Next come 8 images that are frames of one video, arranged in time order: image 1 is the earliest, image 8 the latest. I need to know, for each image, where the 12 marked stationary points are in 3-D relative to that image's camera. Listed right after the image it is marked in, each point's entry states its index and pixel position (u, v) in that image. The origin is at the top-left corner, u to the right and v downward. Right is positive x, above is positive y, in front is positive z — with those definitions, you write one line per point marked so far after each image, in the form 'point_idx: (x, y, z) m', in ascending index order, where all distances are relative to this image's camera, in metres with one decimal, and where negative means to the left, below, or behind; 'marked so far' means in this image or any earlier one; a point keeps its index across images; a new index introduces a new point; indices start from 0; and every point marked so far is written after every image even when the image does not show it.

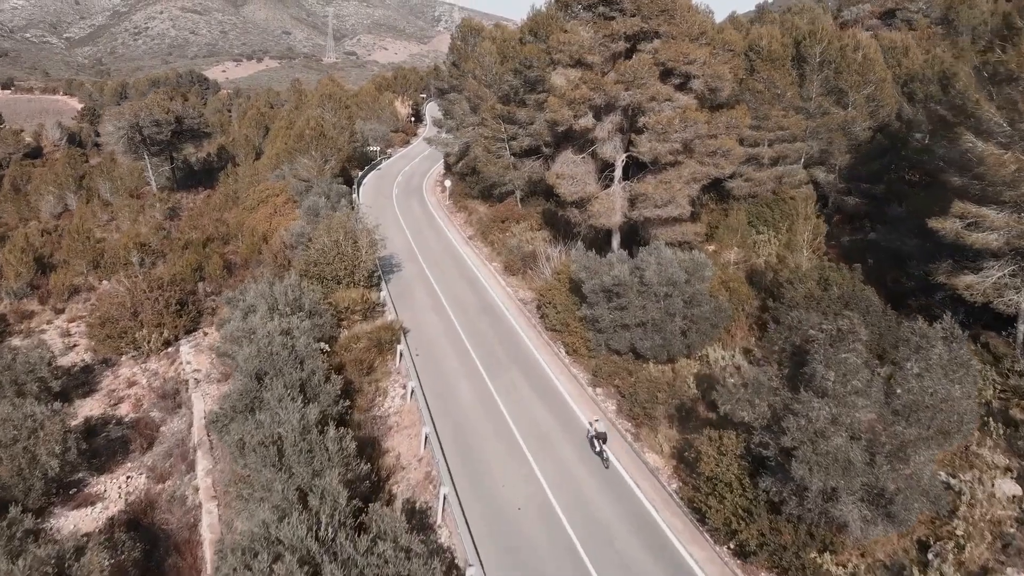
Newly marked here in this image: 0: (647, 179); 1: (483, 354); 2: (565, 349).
0: (+3.4, +2.8, +19.8) m
1: (-0.8, -1.4, +18.5) m
2: (+1.3, -1.5, +18.2) m
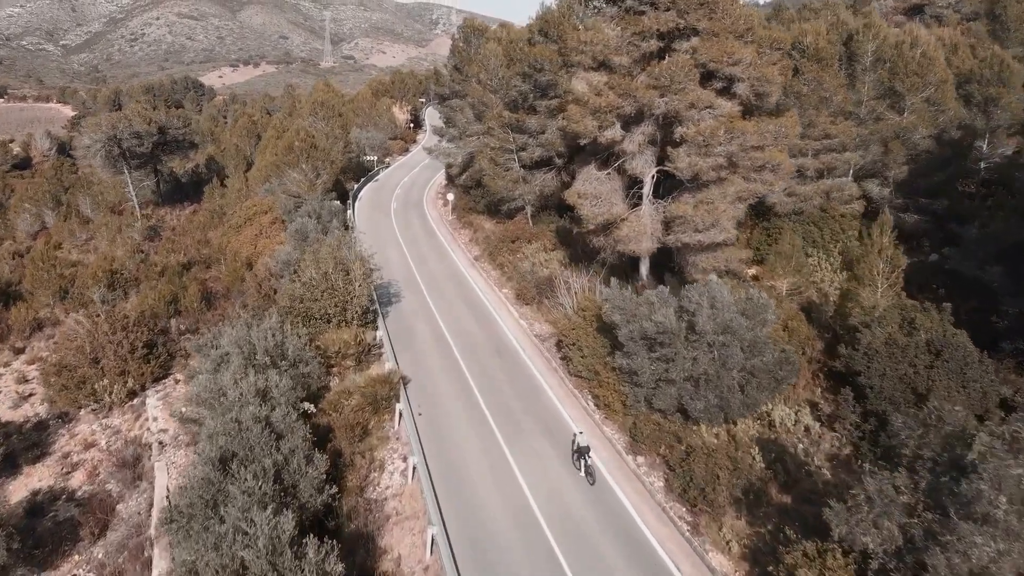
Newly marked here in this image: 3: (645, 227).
0: (+3.8, +1.9, +17.1) m
1: (-0.4, -2.3, +15.7) m
2: (+1.7, -2.3, +15.5) m
3: (+3.0, +1.4, +17.3) m
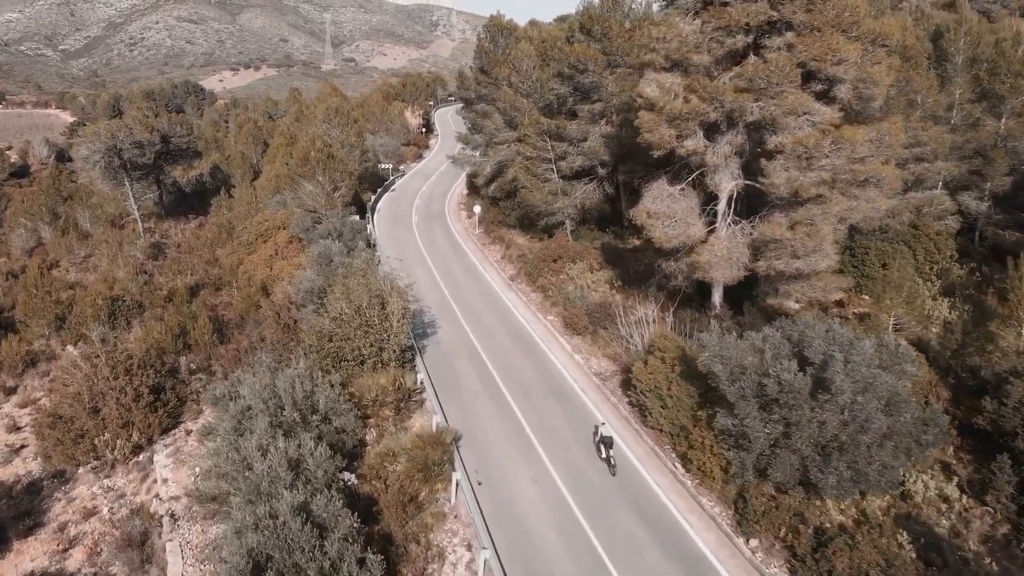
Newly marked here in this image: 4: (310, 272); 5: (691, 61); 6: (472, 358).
0: (+5.0, +1.3, +14.7) m
1: (+0.8, -3.0, +13.4) m
2: (+2.9, -3.0, +13.1) m
3: (+4.2, +0.7, +15.0) m
4: (-5.0, +0.4, +19.5) m
5: (+3.4, +4.3, +14.8) m
6: (-0.9, -1.6, +17.6) m
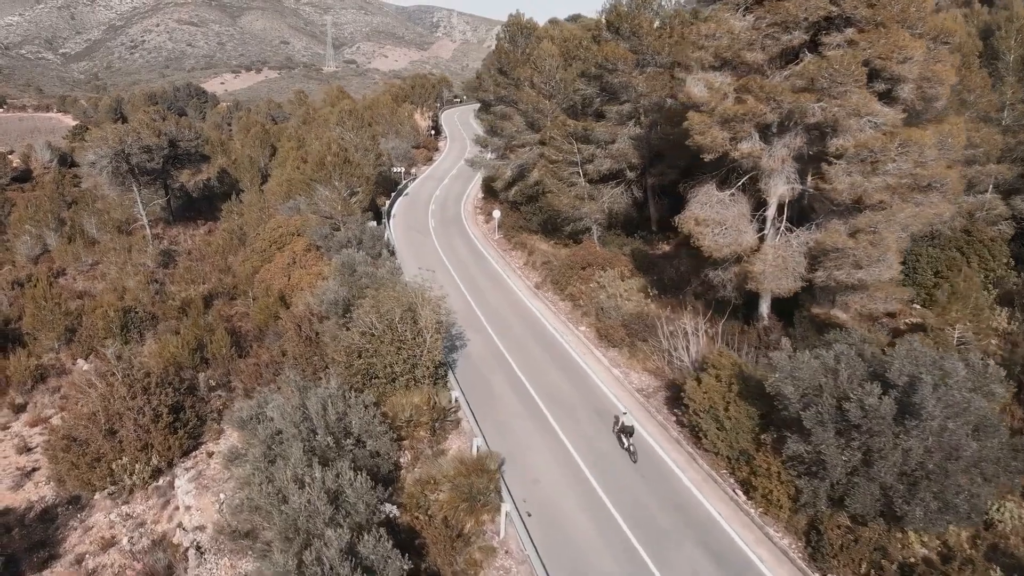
0: (+5.7, +1.1, +13.9) m
1: (+1.6, -3.2, +12.6) m
2: (+3.7, -3.2, +12.3) m
3: (+4.9, +0.5, +14.1) m
4: (-4.2, +0.1, +18.6) m
5: (+4.1, +4.1, +14.0) m
6: (-0.1, -1.8, +16.8) m
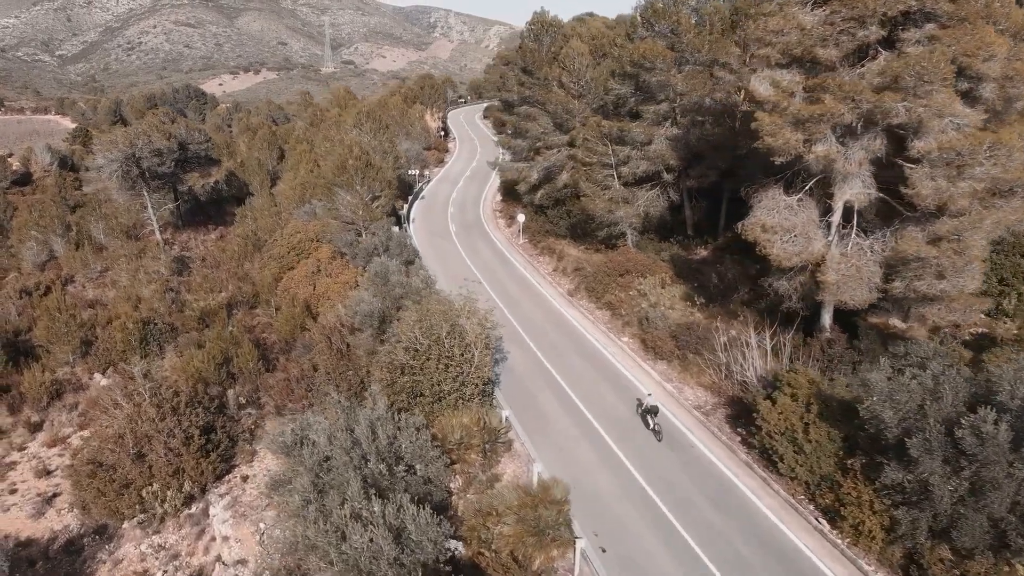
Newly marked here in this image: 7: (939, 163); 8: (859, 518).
0: (+6.7, +0.9, +13.0) m
1: (+2.6, -3.4, +11.7) m
2: (+4.6, -3.4, +11.4) m
3: (+5.9, +0.3, +13.3) m
4: (-3.3, -0.1, +17.7) m
5: (+5.1, +3.9, +13.1) m
6: (+0.8, -2.0, +15.9) m
7: (+6.6, +1.9, +12.2) m
8: (+4.7, -3.1, +10.8) m
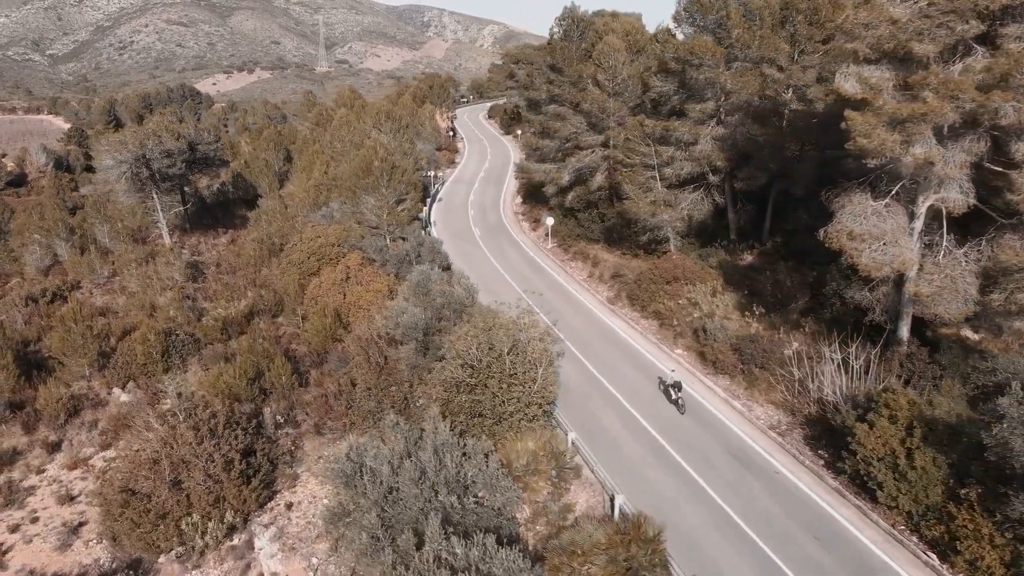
0: (+7.8, +0.7, +12.1) m
1: (+3.7, -3.6, +10.7) m
2: (+5.8, -3.6, +10.5) m
3: (+6.9, +0.1, +12.3) m
4: (-2.3, -0.3, +16.7) m
5: (+6.2, +3.7, +12.2) m
6: (+1.9, -2.2, +14.9) m
7: (+7.7, +1.7, +11.2) m
8: (+5.9, -3.3, +9.8) m
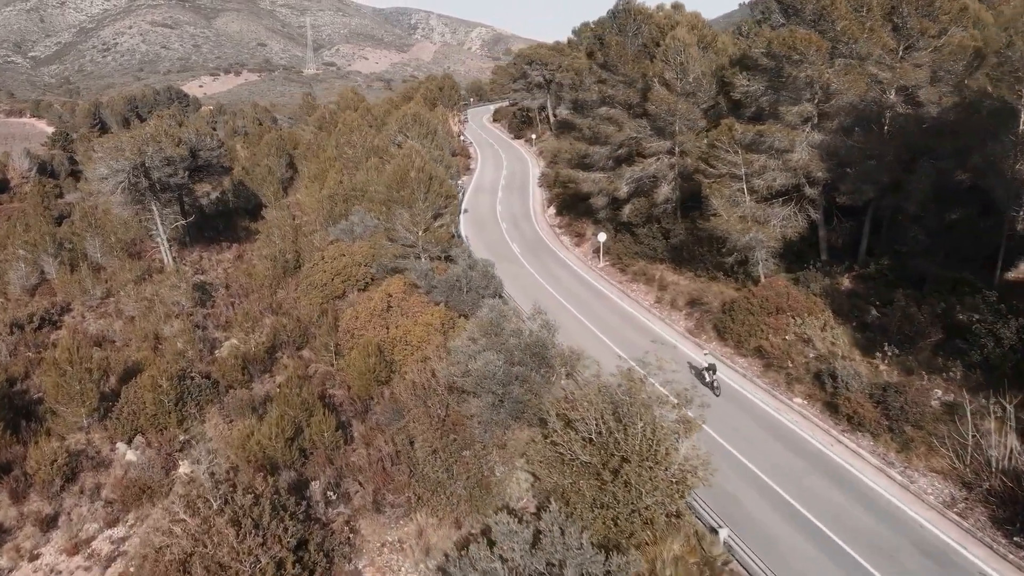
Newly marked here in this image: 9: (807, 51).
0: (+9.4, +0.1, +9.5) m
1: (+5.4, -4.2, +8.0) m
2: (+7.5, -4.2, +7.8) m
3: (+8.6, -0.5, +9.7) m
4: (-0.7, -1.0, +13.9) m
5: (+7.8, +3.1, +9.5) m
6: (+3.6, -2.9, +12.2) m
7: (+9.4, +1.1, +8.6) m
8: (+7.6, -4.0, +7.2) m
9: (+6.3, +5.1, +17.0) m
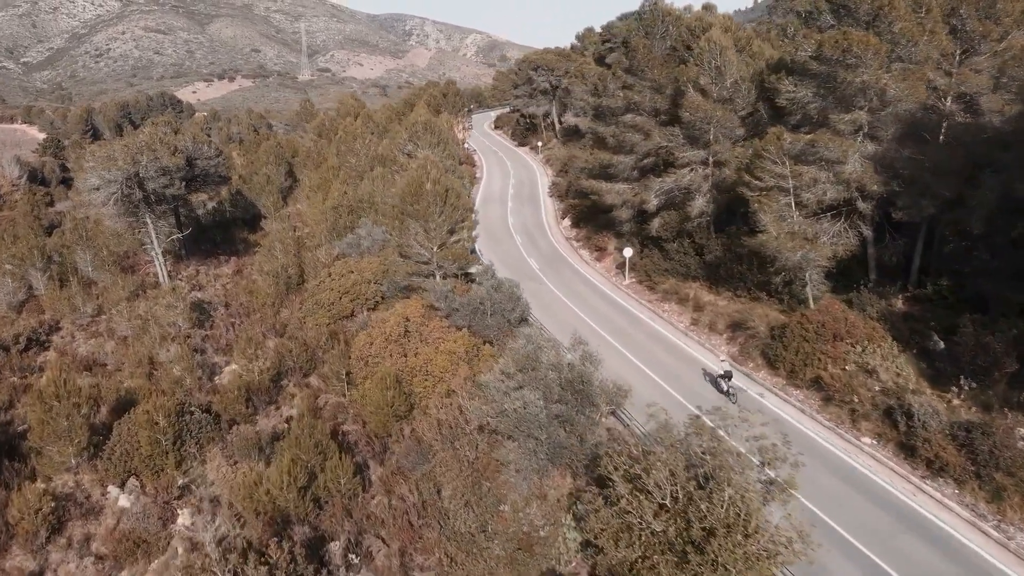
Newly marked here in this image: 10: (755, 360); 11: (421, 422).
0: (+10.1, -0.3, +8.1) m
1: (+6.1, -4.6, +6.6) m
2: (+8.2, -4.6, +6.4) m
3: (+9.3, -0.9, +8.3) m
4: (0.0, -1.5, +12.5) m
5: (+8.5, +2.6, +8.2) m
6: (+4.2, -3.4, +10.7) m
7: (+10.1, +0.7, +7.2) m
8: (+8.3, -4.4, +5.7) m
9: (+6.9, +4.7, +15.6) m
10: (+5.1, -1.6, +16.5) m
11: (-1.6, -2.3, +13.7) m
